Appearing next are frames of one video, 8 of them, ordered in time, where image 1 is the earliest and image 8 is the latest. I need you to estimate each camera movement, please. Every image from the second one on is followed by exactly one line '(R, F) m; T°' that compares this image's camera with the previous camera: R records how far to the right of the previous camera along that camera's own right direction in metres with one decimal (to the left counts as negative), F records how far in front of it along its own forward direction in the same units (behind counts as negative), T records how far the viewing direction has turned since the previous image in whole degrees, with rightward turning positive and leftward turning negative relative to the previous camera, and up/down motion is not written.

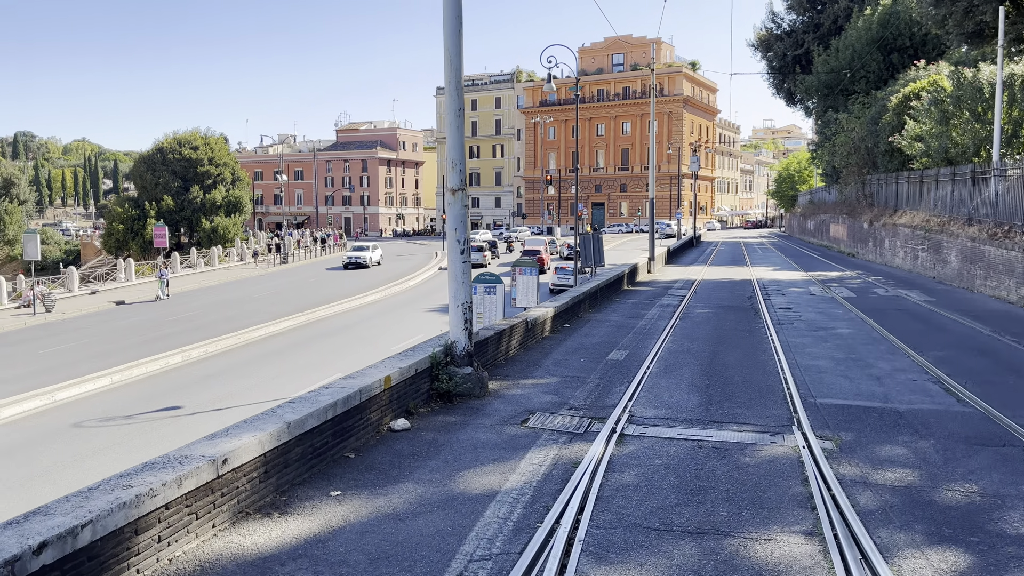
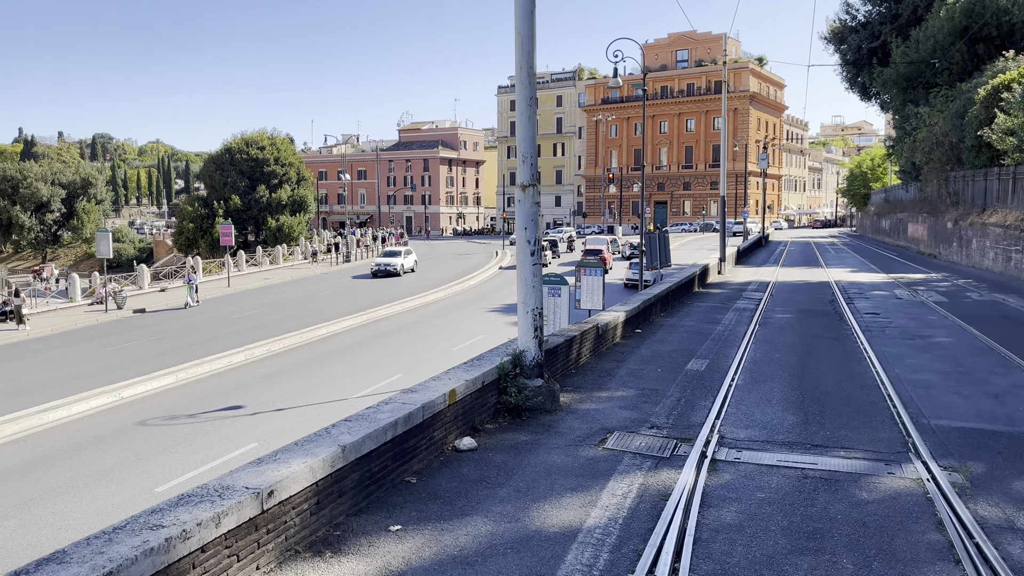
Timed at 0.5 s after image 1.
(-0.1, +0.5) m; -4°
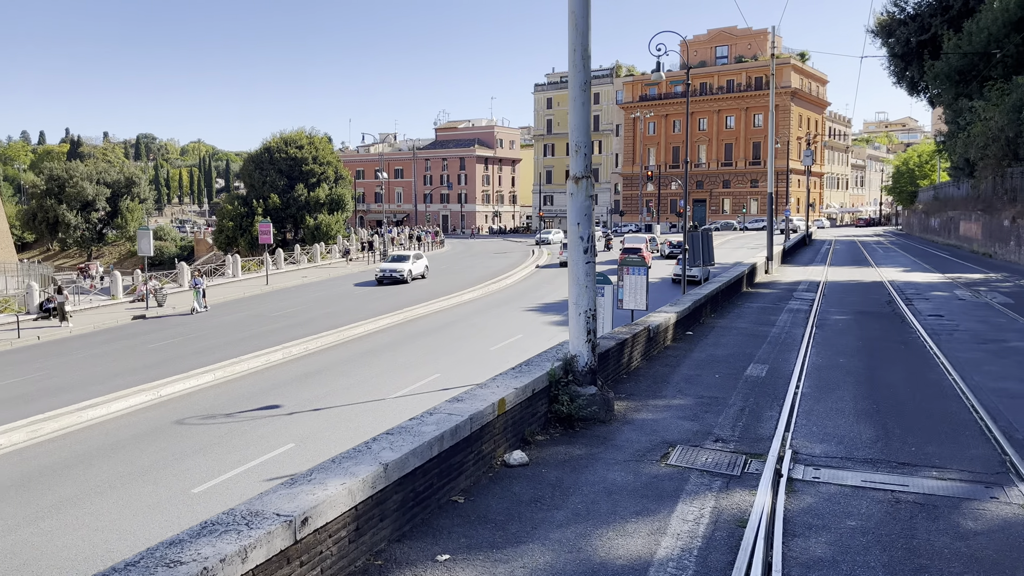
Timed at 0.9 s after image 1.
(-0.1, +0.4) m; -3°
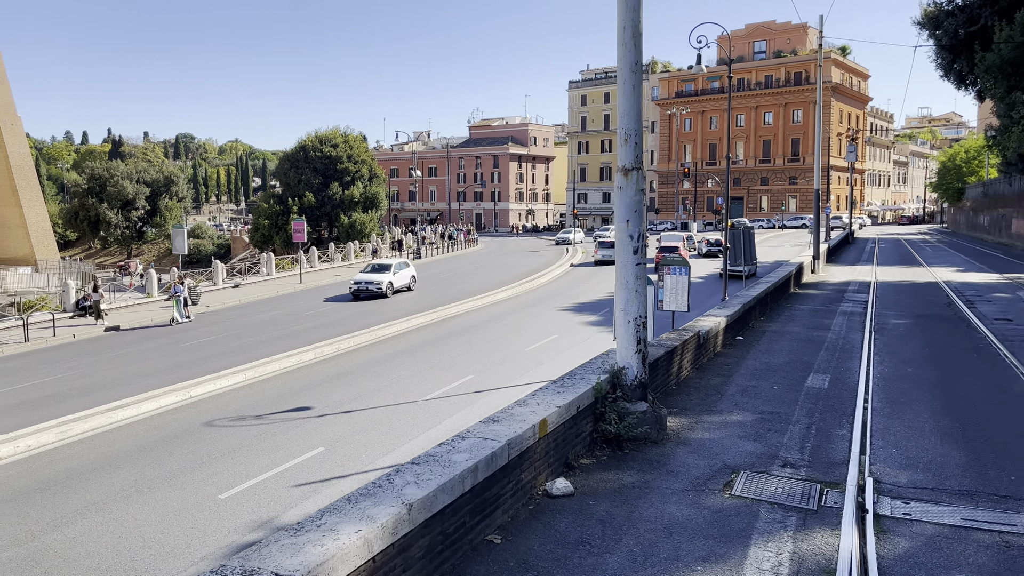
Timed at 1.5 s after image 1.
(0.0, +0.5) m; -2°
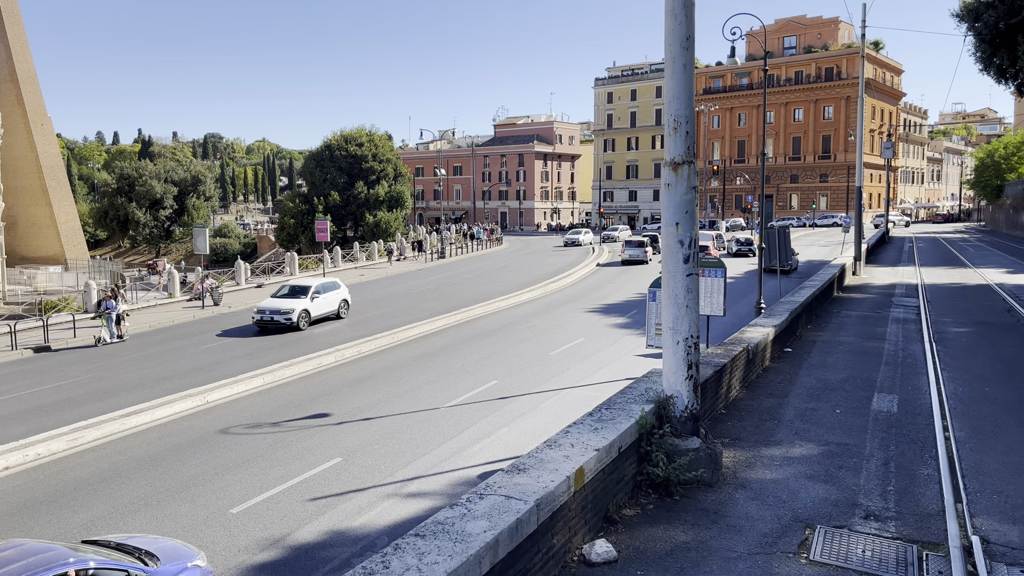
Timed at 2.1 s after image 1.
(0.0, +0.7) m; -2°
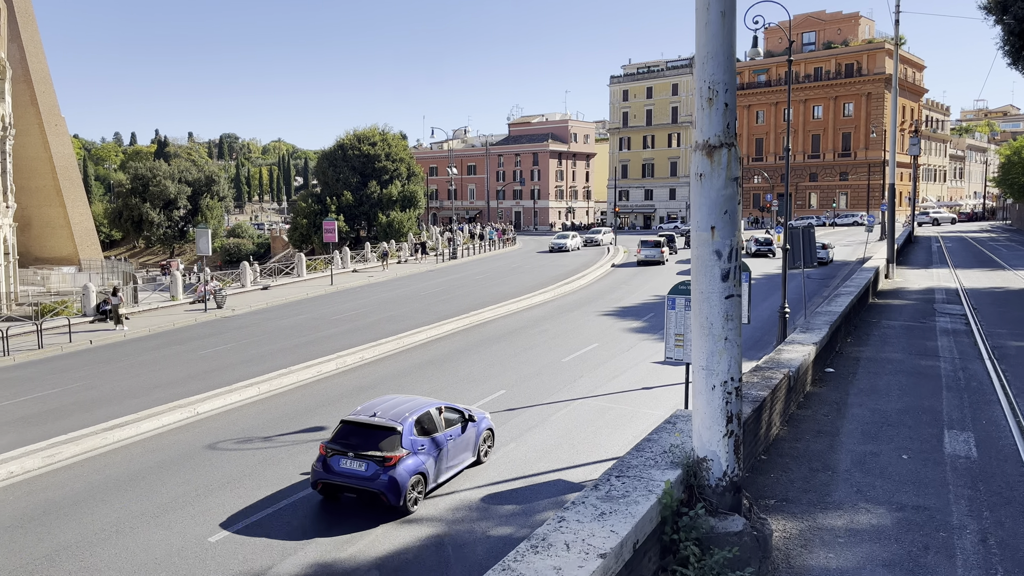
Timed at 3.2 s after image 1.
(+0.1, +1.0) m; -1°
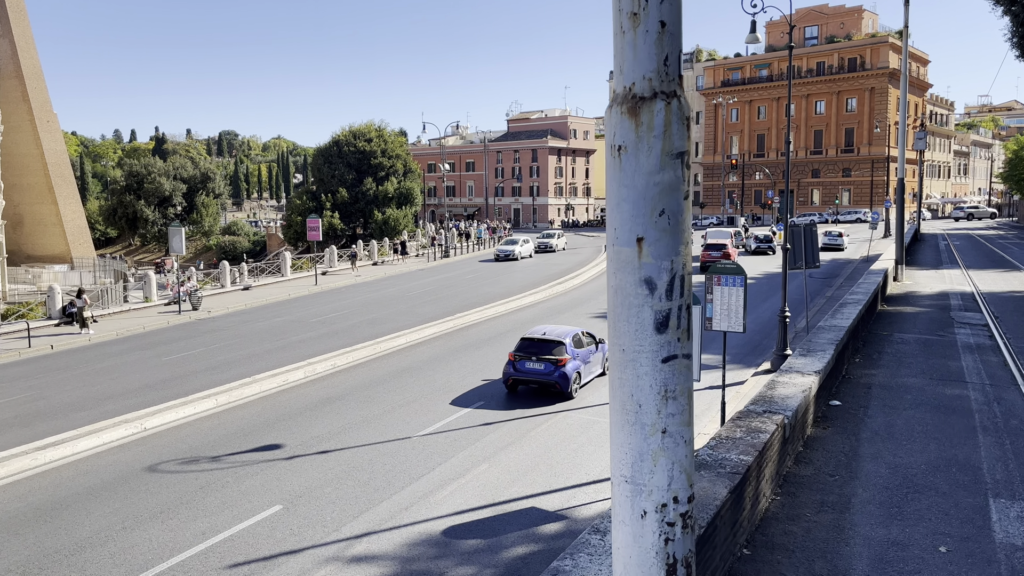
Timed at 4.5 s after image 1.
(+0.5, +1.2) m; 0°
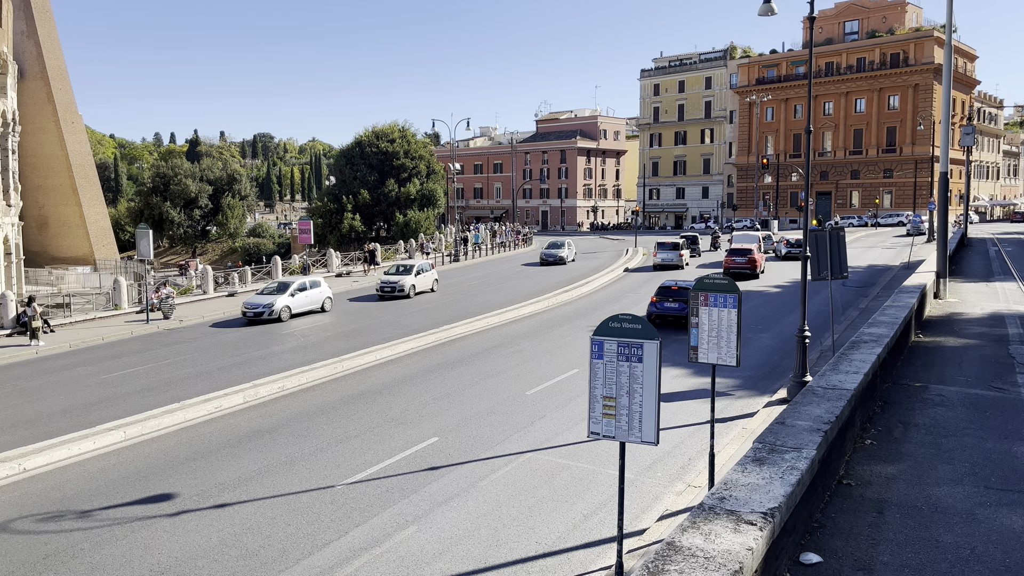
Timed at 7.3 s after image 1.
(+1.2, +2.4) m; -3°
